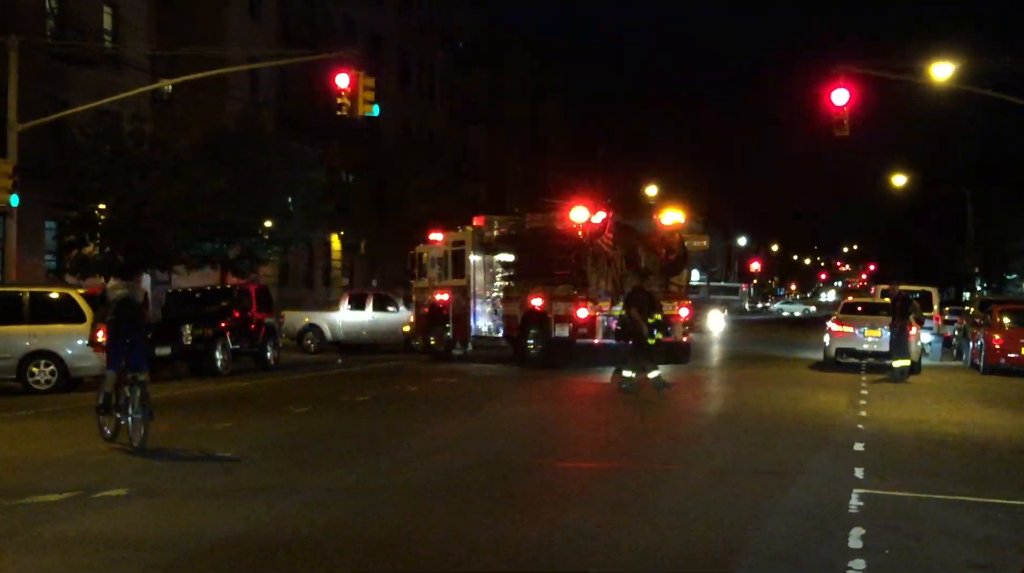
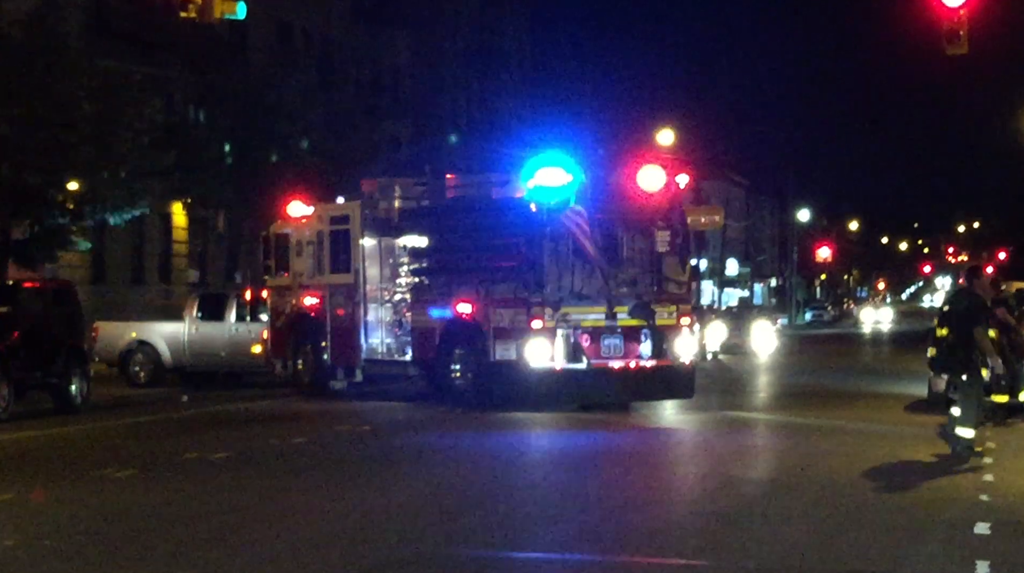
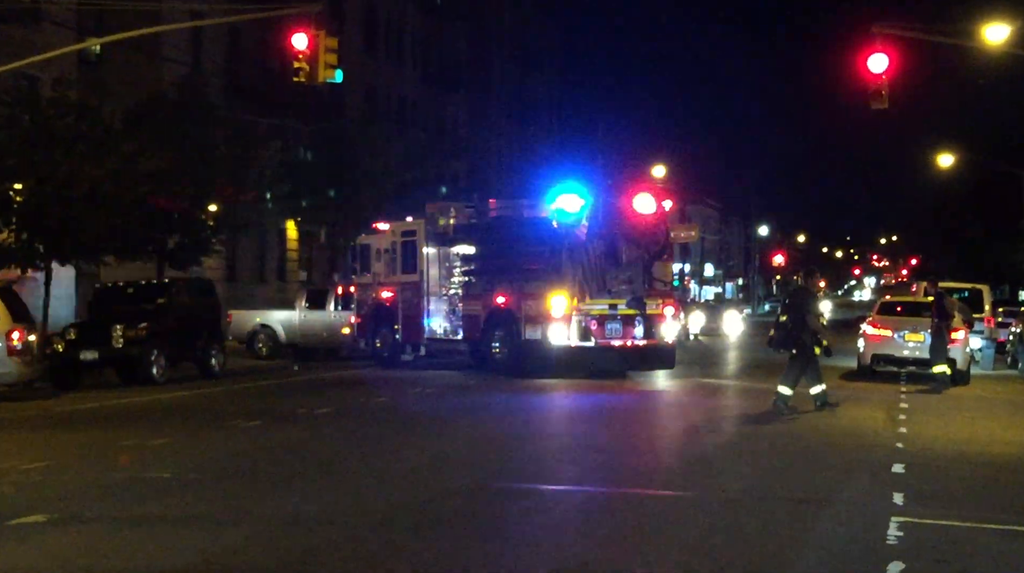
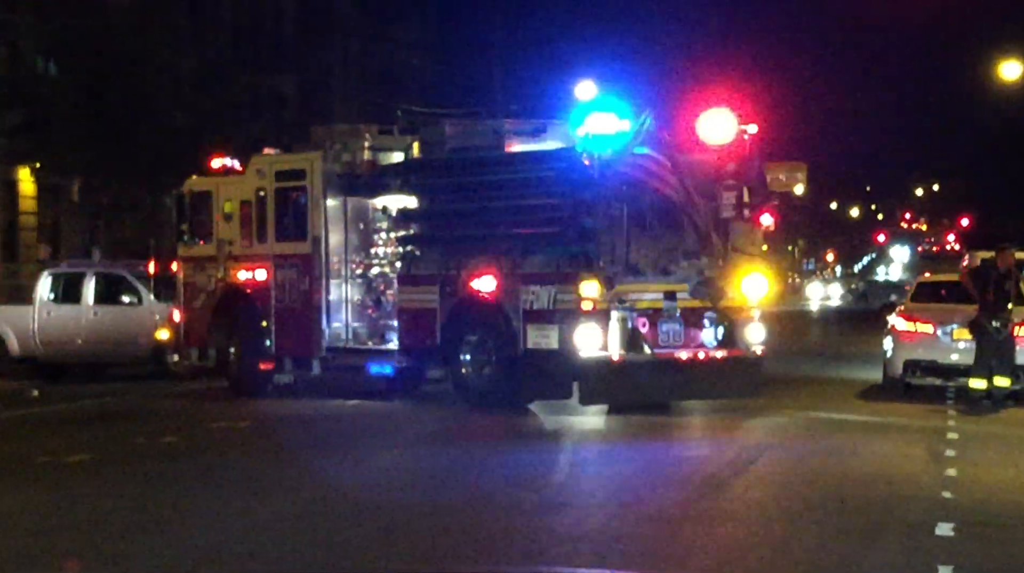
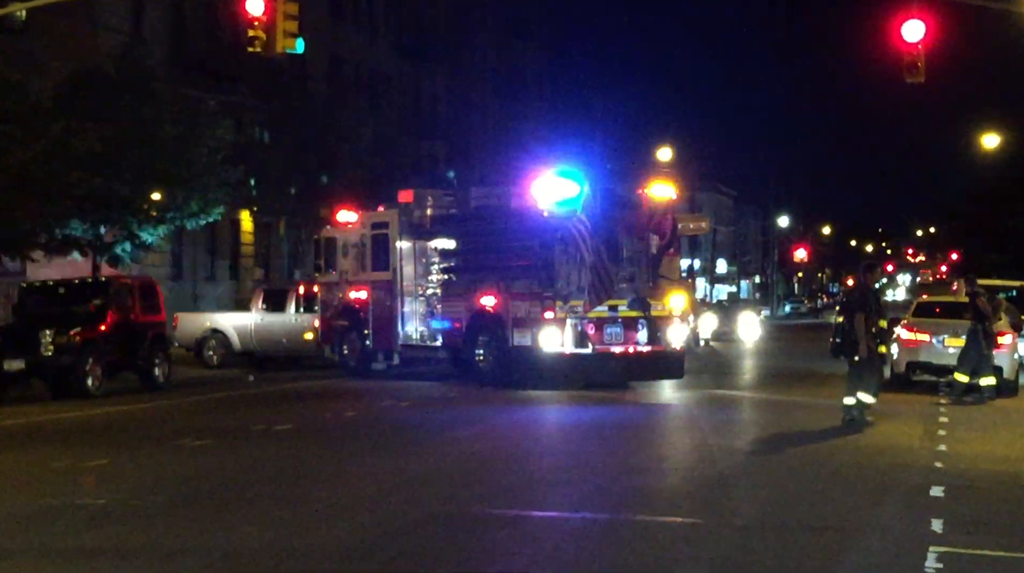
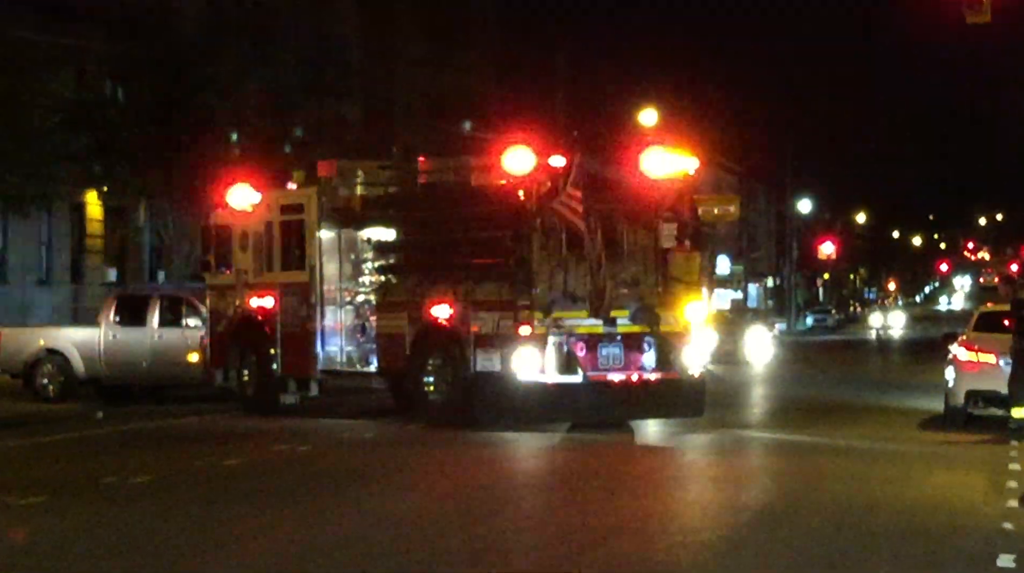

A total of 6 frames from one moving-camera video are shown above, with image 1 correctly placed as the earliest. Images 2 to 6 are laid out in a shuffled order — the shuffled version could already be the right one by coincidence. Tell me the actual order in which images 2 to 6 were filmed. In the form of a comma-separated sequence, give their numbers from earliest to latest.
3, 5, 2, 6, 4
